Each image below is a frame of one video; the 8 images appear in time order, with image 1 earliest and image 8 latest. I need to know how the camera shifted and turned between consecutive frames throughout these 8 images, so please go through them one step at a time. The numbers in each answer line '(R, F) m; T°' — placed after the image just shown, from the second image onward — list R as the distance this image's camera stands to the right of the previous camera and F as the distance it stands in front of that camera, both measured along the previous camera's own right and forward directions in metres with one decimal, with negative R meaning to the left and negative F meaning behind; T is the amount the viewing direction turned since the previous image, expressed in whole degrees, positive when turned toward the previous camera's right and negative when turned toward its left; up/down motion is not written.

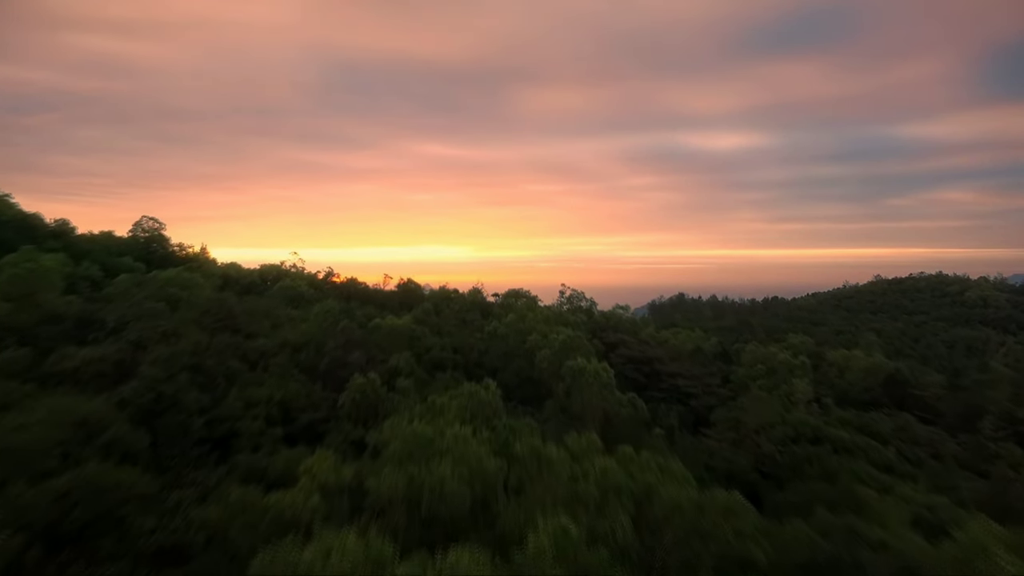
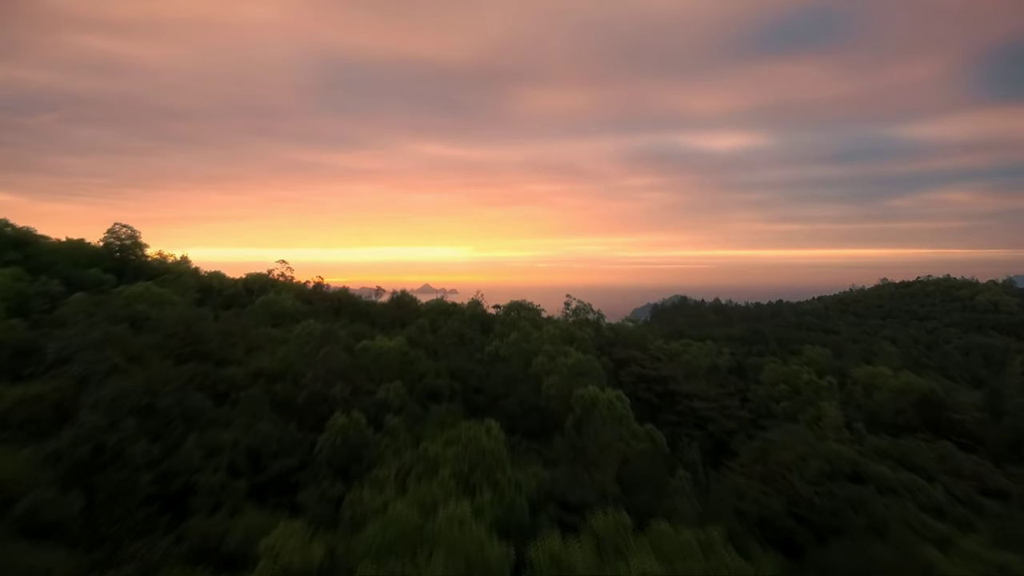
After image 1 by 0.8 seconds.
(-0.1, +1.1) m; 0°
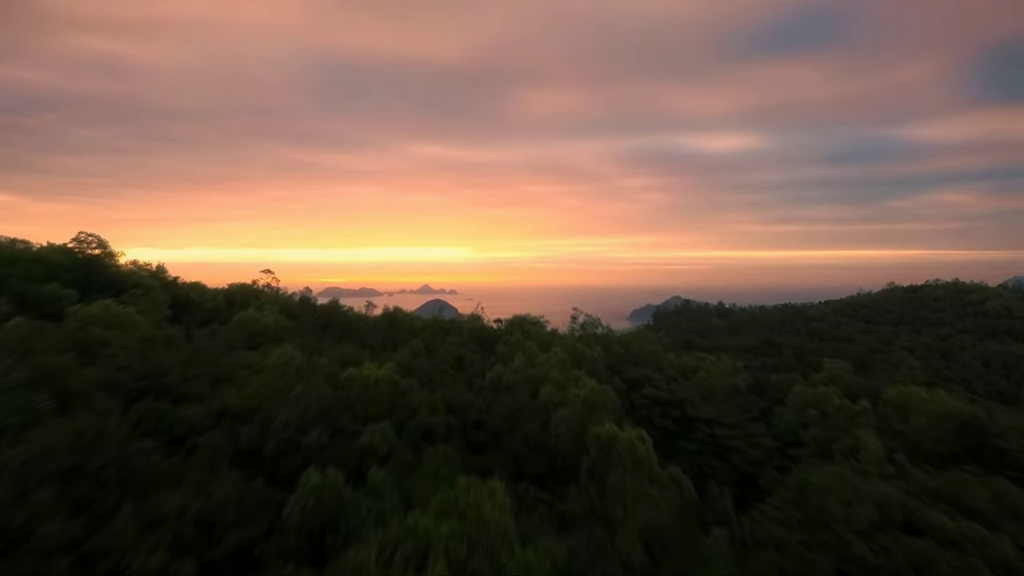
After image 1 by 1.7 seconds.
(-0.1, +1.1) m; 0°
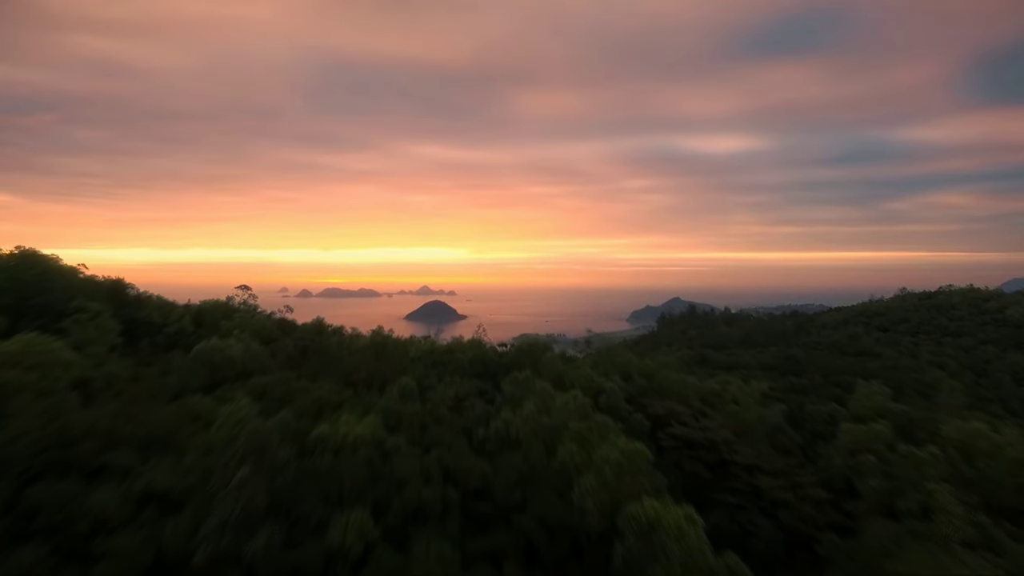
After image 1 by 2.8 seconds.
(-0.2, +1.7) m; 0°
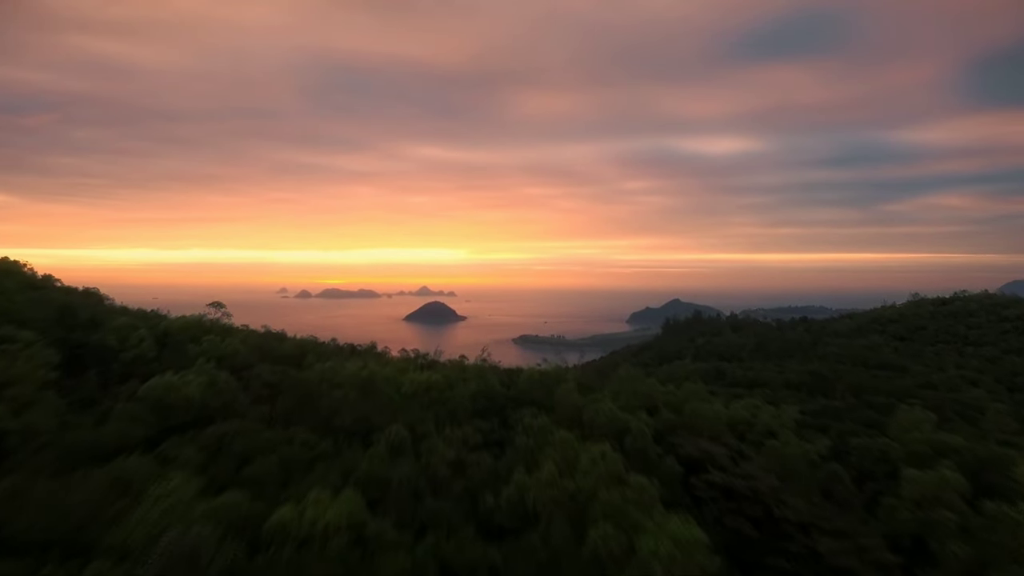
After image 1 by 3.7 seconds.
(-0.2, +1.6) m; 0°
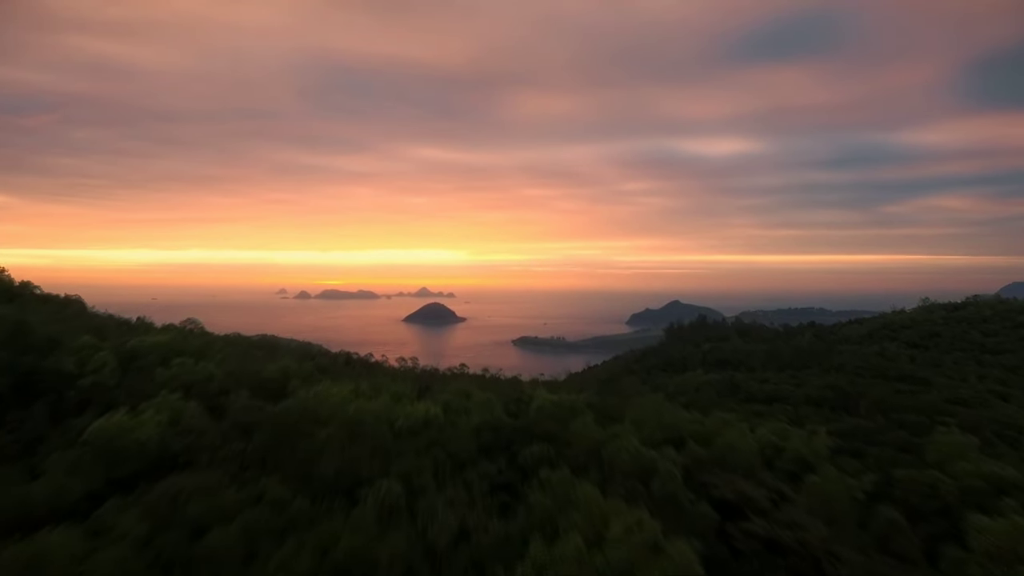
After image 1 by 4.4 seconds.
(-0.2, +1.2) m; 0°
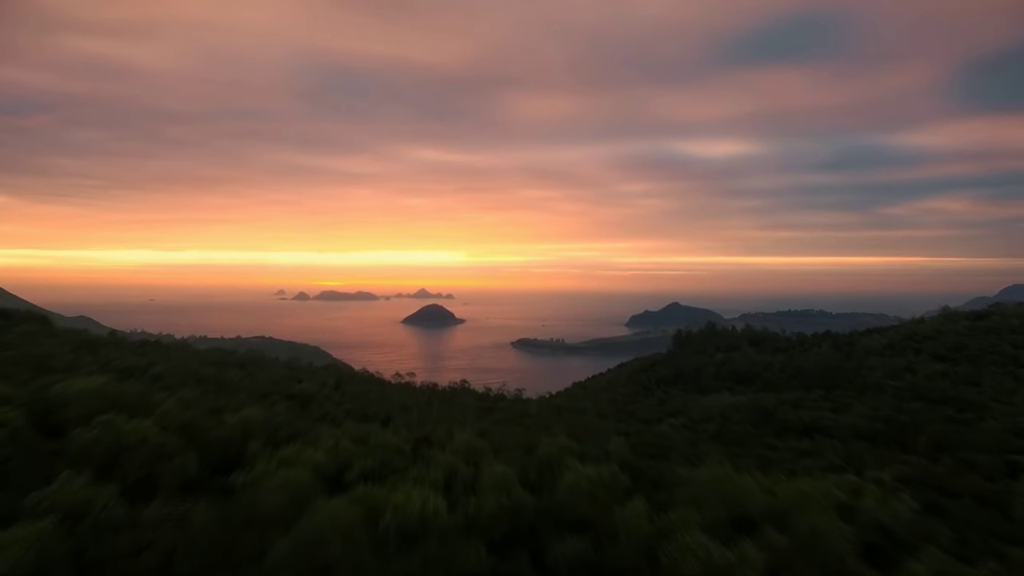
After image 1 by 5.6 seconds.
(-0.3, +2.2) m; 0°
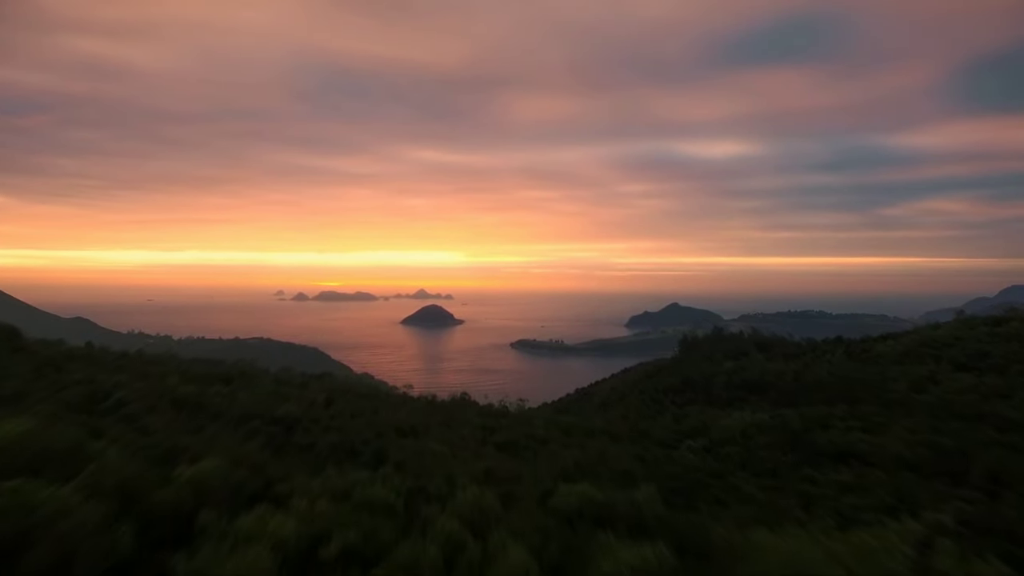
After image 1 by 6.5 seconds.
(-0.2, +1.6) m; 0°
